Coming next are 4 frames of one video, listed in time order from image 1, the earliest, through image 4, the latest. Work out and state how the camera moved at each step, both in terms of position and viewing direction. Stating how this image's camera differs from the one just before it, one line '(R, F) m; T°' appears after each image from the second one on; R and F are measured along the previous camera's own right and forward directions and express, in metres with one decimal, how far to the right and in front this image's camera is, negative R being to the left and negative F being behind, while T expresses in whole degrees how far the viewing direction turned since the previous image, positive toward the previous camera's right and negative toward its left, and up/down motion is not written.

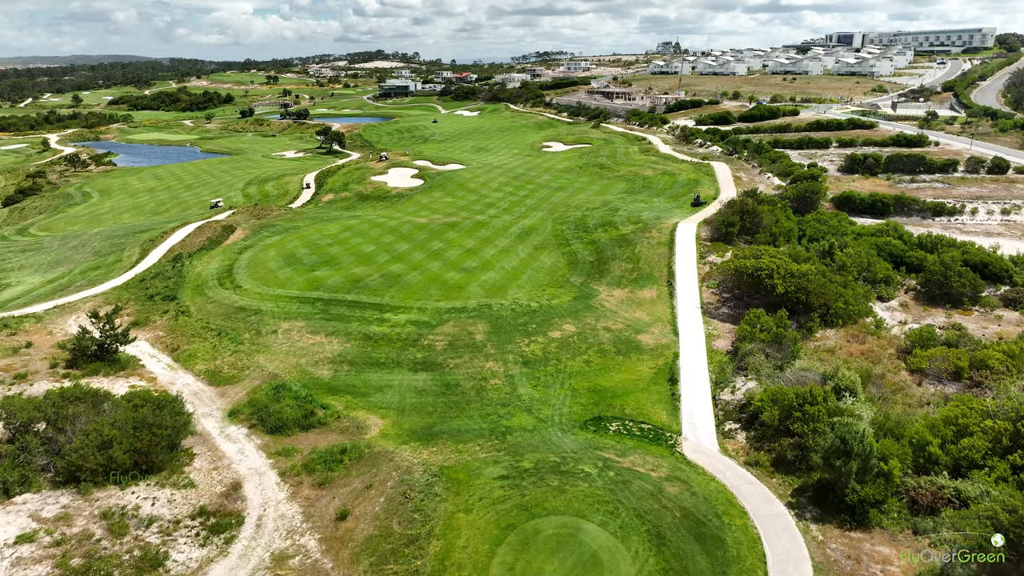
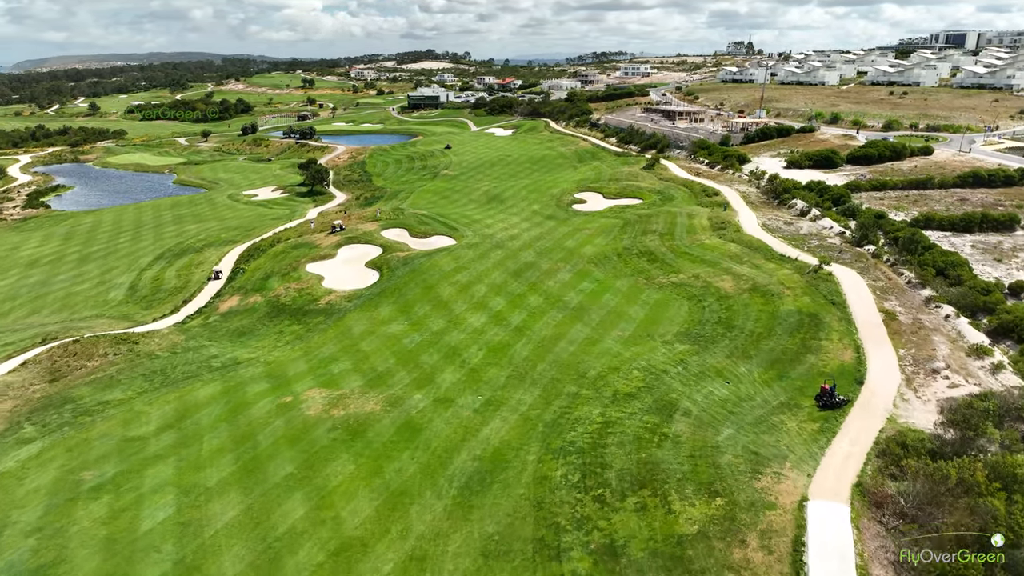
(+3.3, +22.1) m; -5°
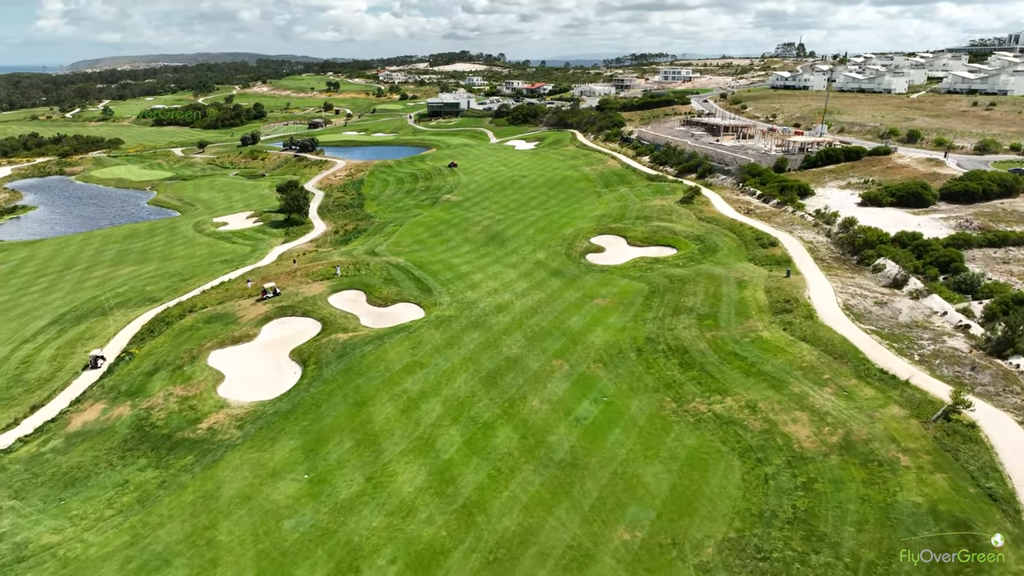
(+2.6, +12.5) m; -3°
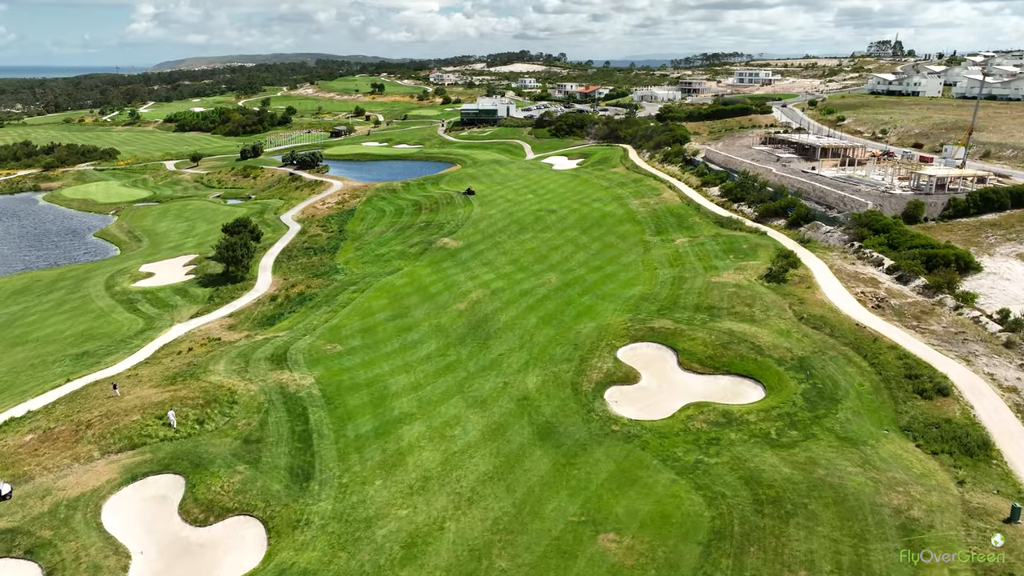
(+3.5, +19.0) m; -5°
